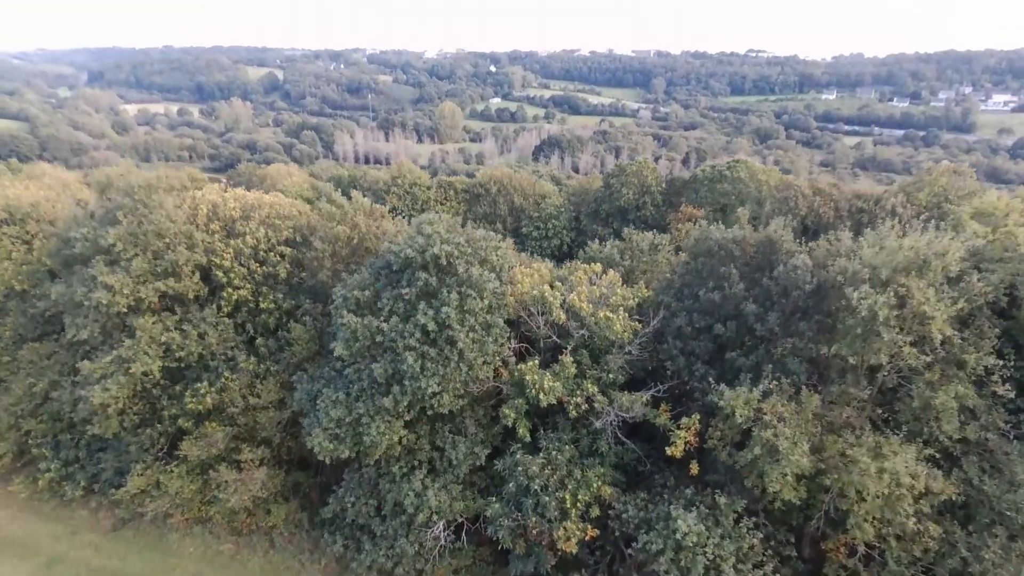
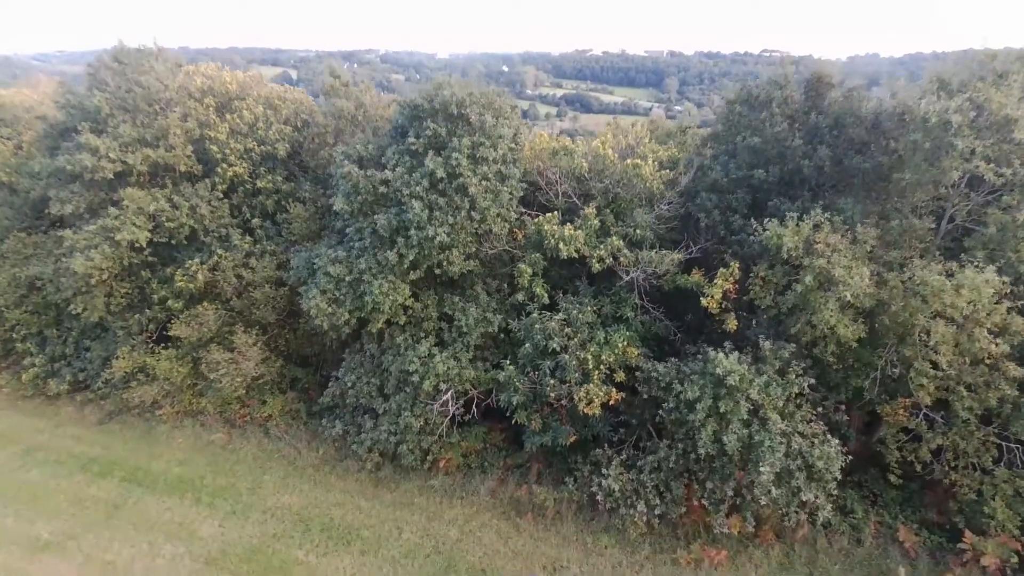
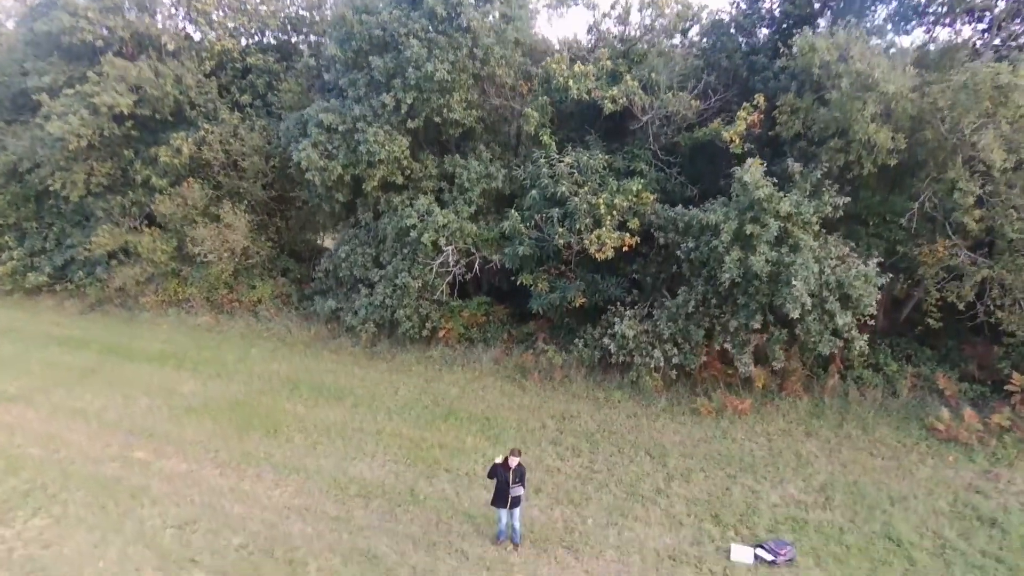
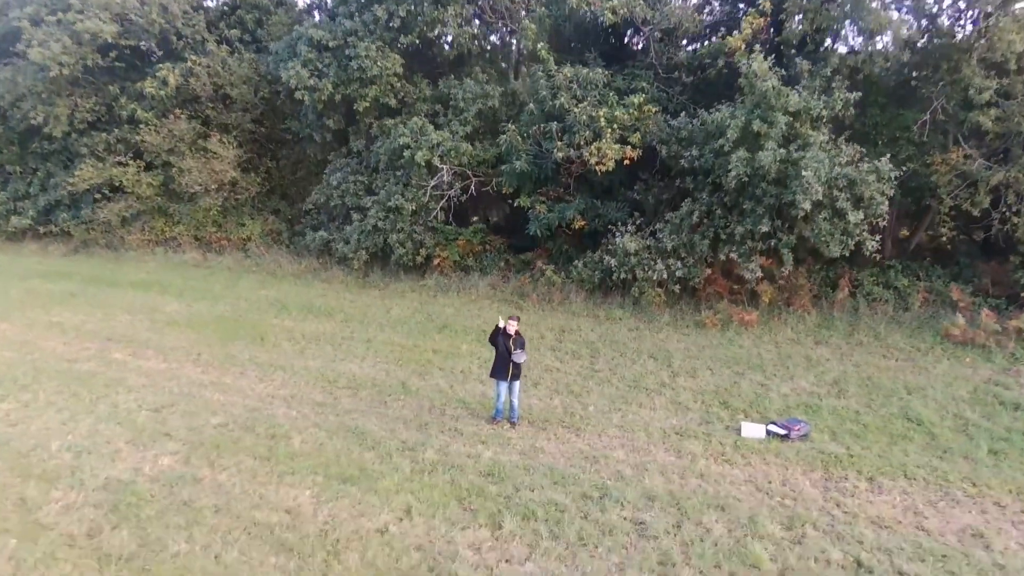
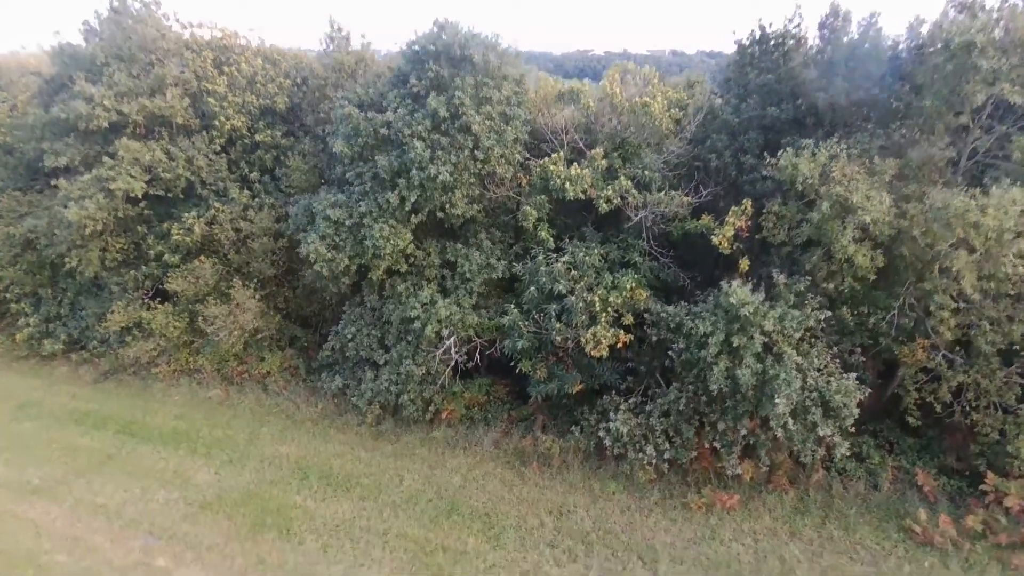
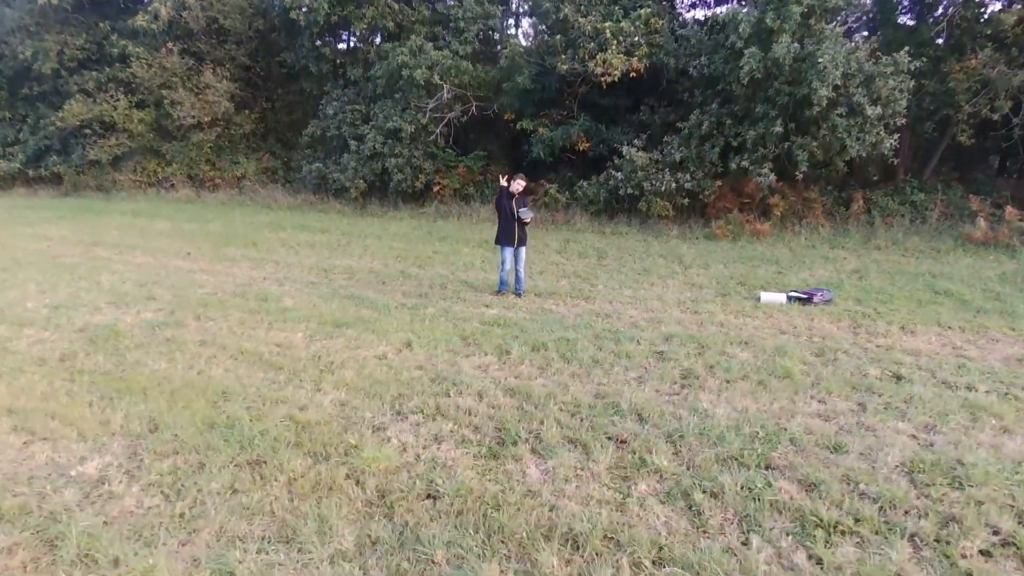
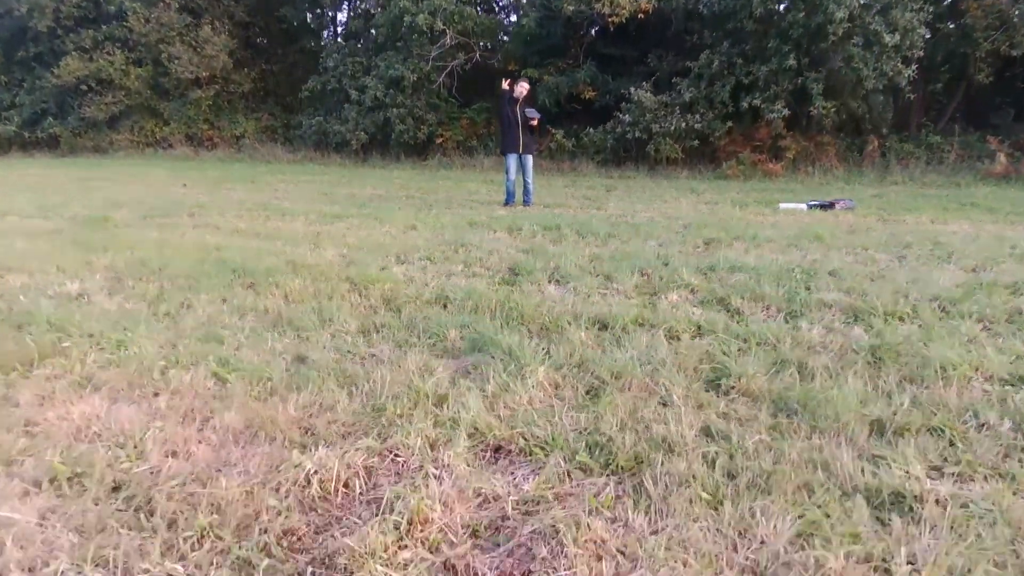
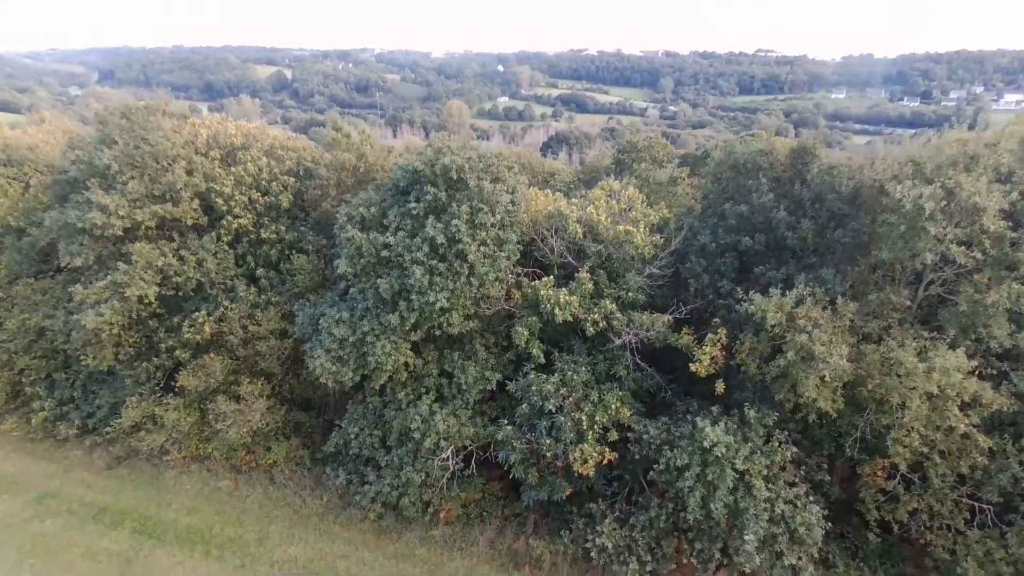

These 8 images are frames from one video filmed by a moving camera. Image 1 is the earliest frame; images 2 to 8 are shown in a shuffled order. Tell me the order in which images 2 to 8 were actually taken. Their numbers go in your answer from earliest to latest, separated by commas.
8, 2, 5, 3, 4, 6, 7
